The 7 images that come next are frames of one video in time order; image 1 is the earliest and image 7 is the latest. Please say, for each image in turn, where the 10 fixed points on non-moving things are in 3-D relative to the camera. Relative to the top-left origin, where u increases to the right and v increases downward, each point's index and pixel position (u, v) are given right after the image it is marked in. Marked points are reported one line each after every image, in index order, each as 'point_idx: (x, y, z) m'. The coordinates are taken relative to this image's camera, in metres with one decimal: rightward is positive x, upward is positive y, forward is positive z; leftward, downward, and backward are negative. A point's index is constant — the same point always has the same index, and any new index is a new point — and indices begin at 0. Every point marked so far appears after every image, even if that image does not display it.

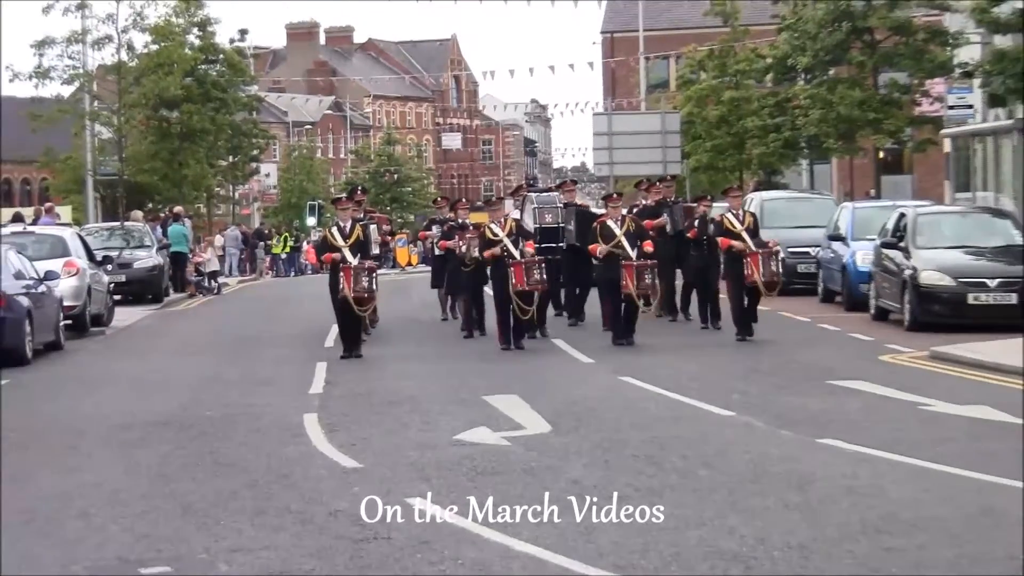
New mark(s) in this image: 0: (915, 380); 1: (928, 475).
0: (+2.2, -0.5, +11.5) m
1: (+1.8, -0.8, +8.9) m
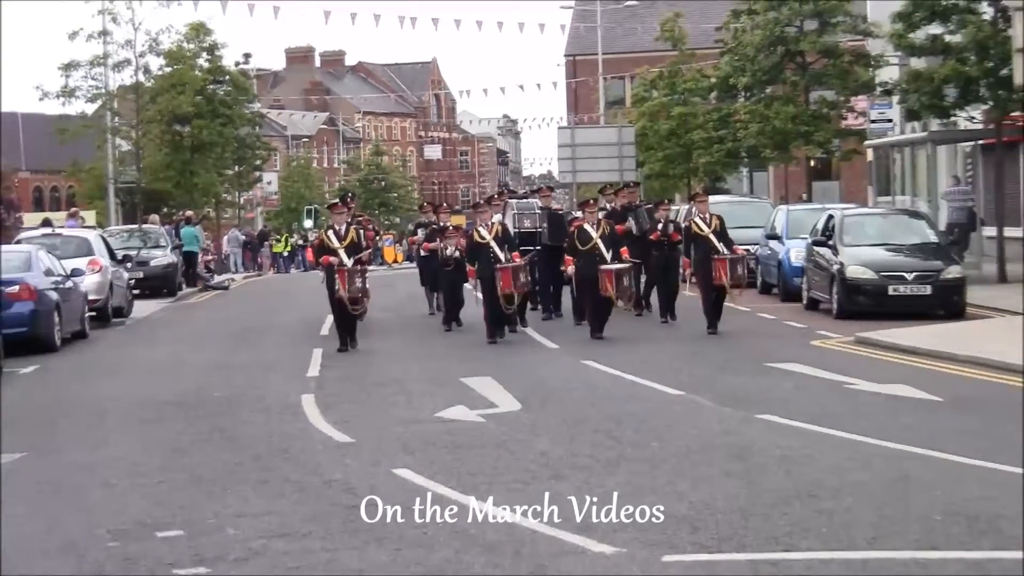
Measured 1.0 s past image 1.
0: (+2.1, -0.5, +12.6) m
1: (+1.7, -0.8, +10.0) m
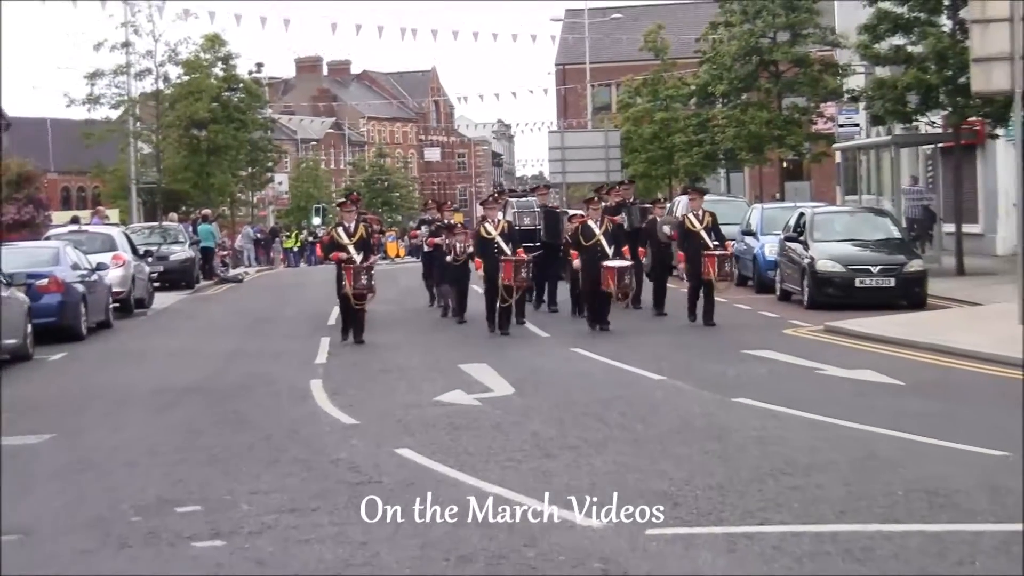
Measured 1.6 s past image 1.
0: (+2.1, -0.4, +13.4) m
1: (+1.7, -0.8, +10.8) m
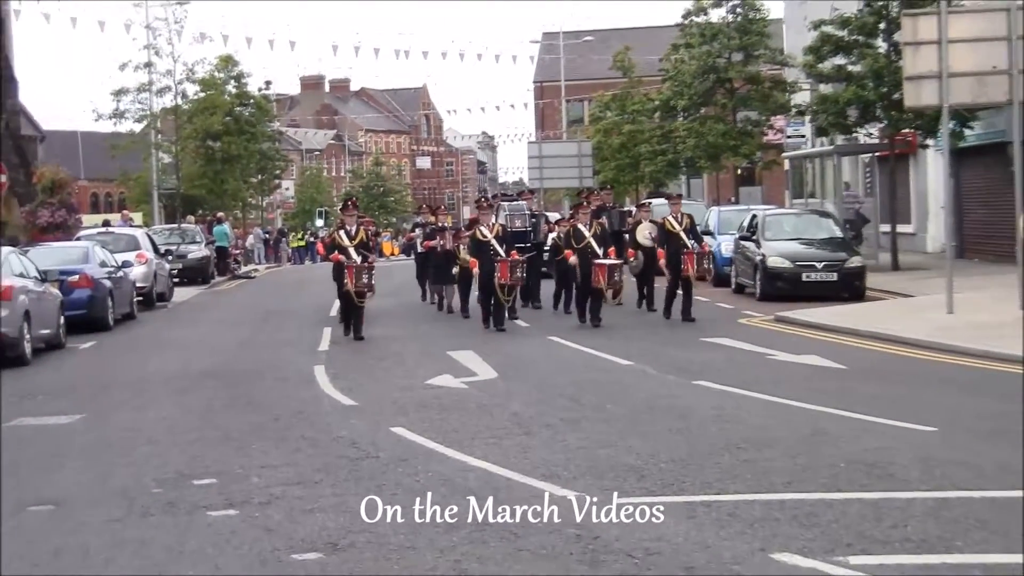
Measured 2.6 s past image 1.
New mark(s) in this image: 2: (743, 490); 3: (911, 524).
0: (+2.0, -0.4, +14.6) m
1: (+1.6, -0.7, +12.0) m
2: (+1.2, -1.0, +10.1) m
3: (+1.8, -1.1, +8.7) m
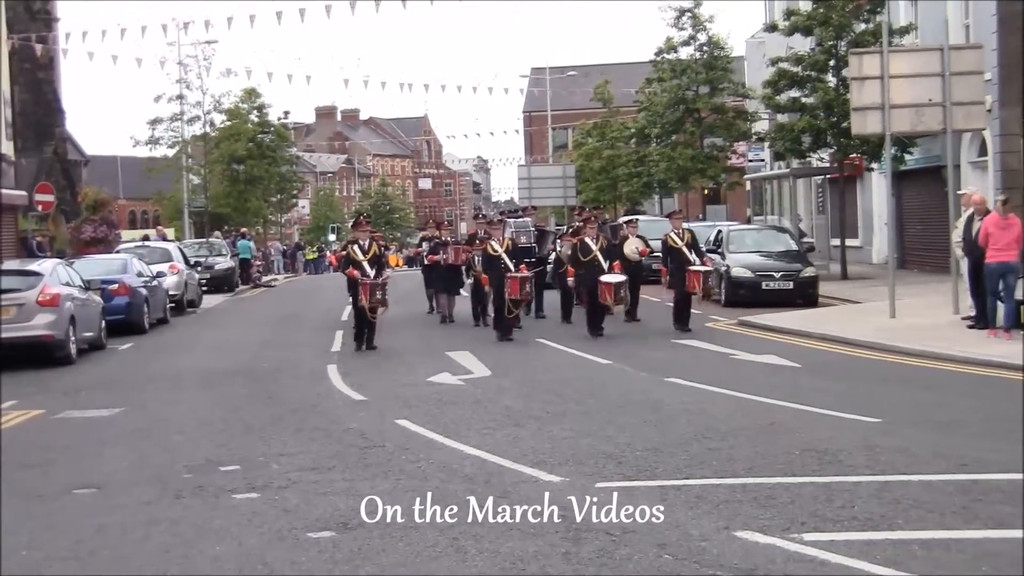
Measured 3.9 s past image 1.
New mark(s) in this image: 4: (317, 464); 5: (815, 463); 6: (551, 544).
0: (+1.9, -0.5, +16.0) m
1: (+1.5, -0.8, +13.4) m
2: (+1.1, -1.1, +11.6) m
3: (+1.8, -1.1, +10.1) m
4: (-1.2, -1.1, +12.3) m
5: (+1.8, -1.0, +11.4) m
6: (+0.2, -1.2, +9.3) m
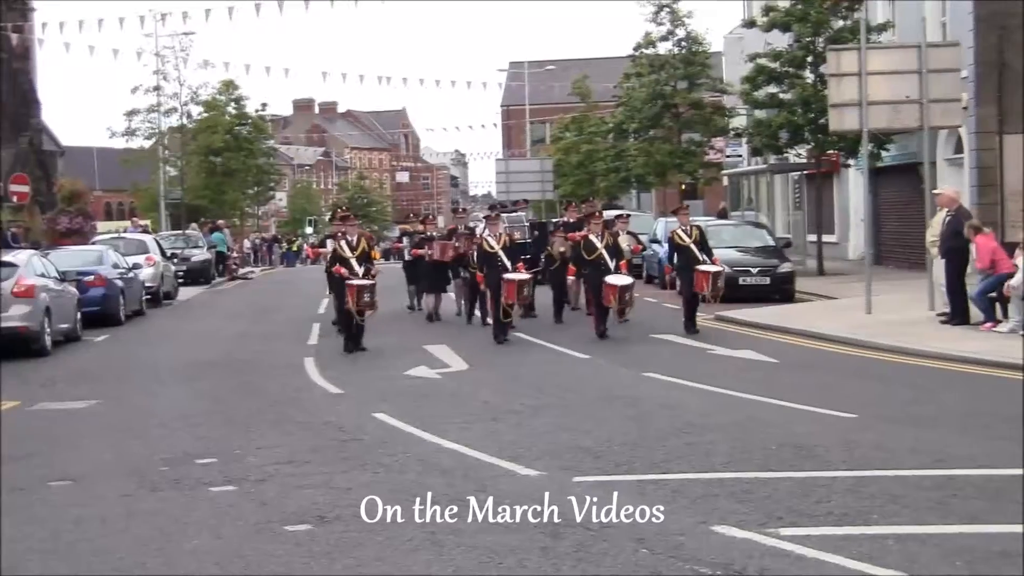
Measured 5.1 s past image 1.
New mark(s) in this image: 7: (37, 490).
0: (+1.7, -0.4, +16.0) m
1: (+1.4, -0.7, +13.4) m
2: (+1.0, -1.1, +11.6) m
3: (+1.7, -1.1, +10.2) m
4: (-1.4, -1.0, +12.3) m
5: (+1.6, -1.0, +11.5) m
6: (+0.1, -1.2, +9.3) m
7: (-1.6, -0.7, +6.9) m
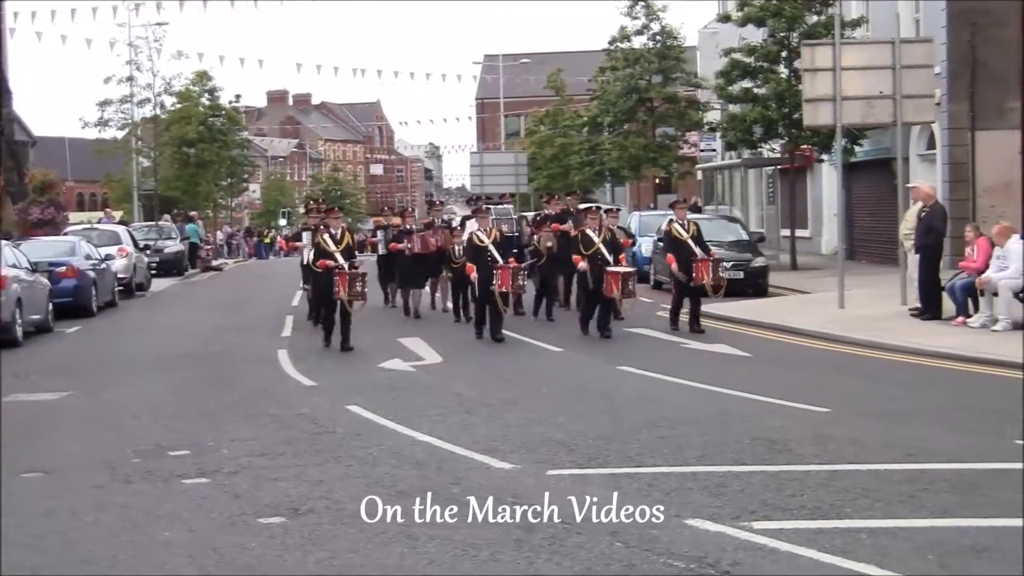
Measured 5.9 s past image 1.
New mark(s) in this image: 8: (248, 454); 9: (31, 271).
0: (+1.5, -0.4, +16.1) m
1: (+1.2, -0.7, +13.5) m
2: (+0.9, -1.0, +11.6) m
3: (+1.6, -1.1, +10.2) m
4: (-1.5, -1.0, +12.2) m
5: (+1.5, -1.0, +11.5) m
6: (0.0, -1.2, +9.3) m
7: (-1.7, -0.7, +6.8) m
8: (-1.6, -1.0, +12.0) m
9: (-4.0, +0.1, +16.1) m
